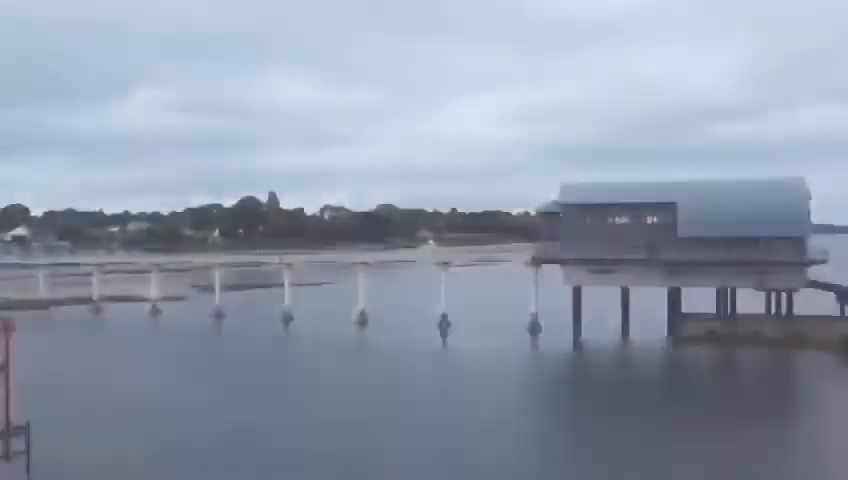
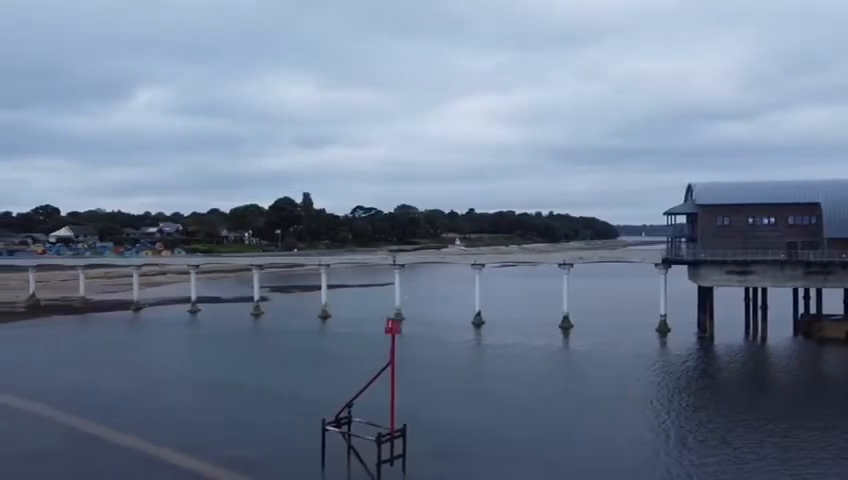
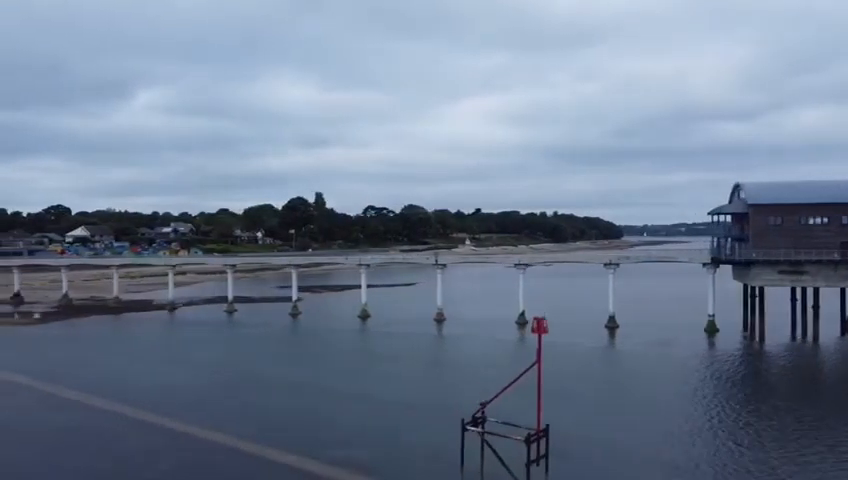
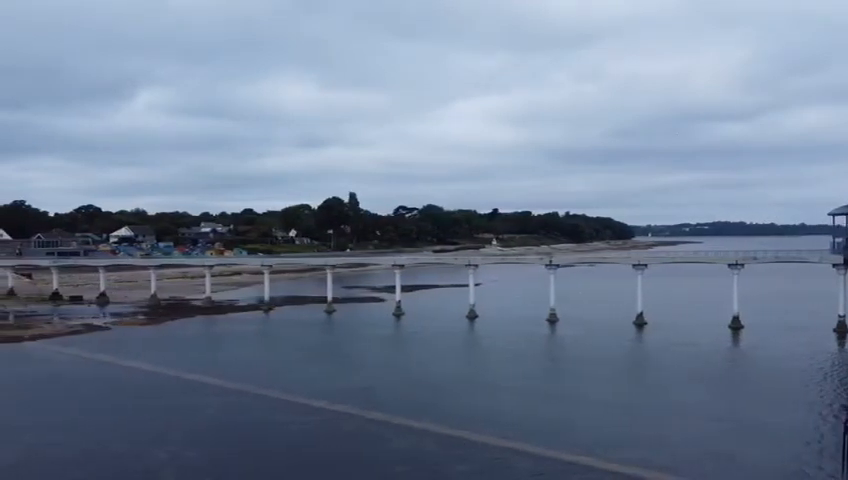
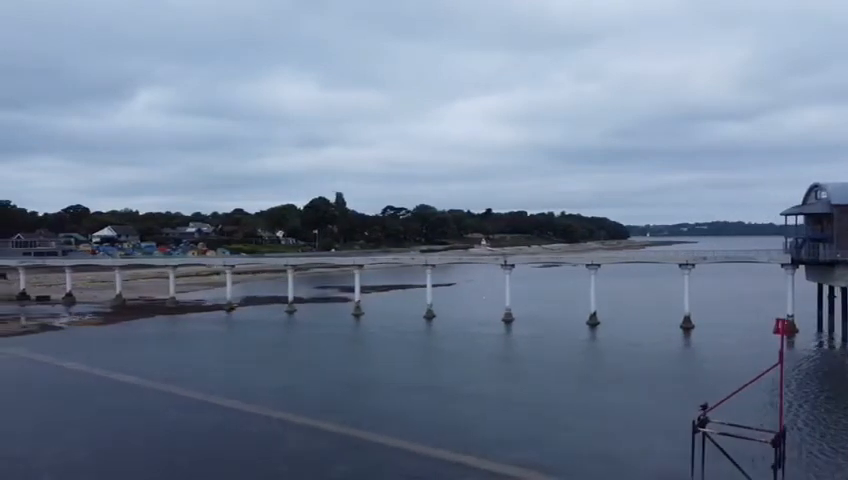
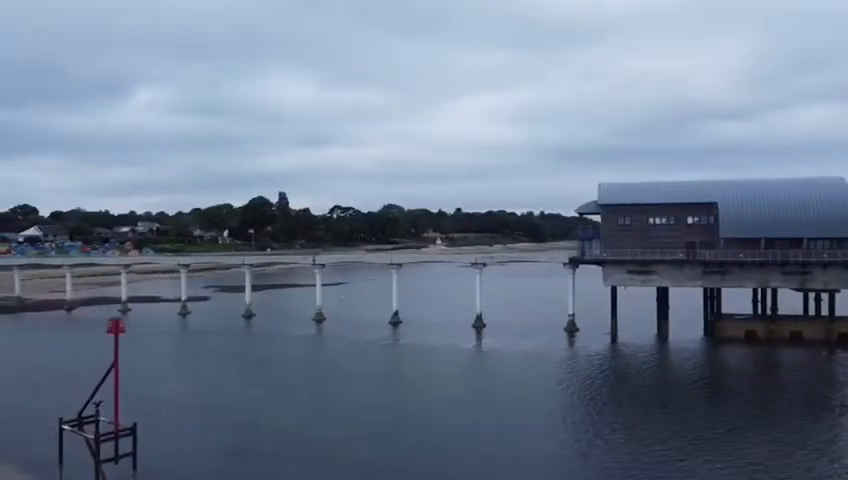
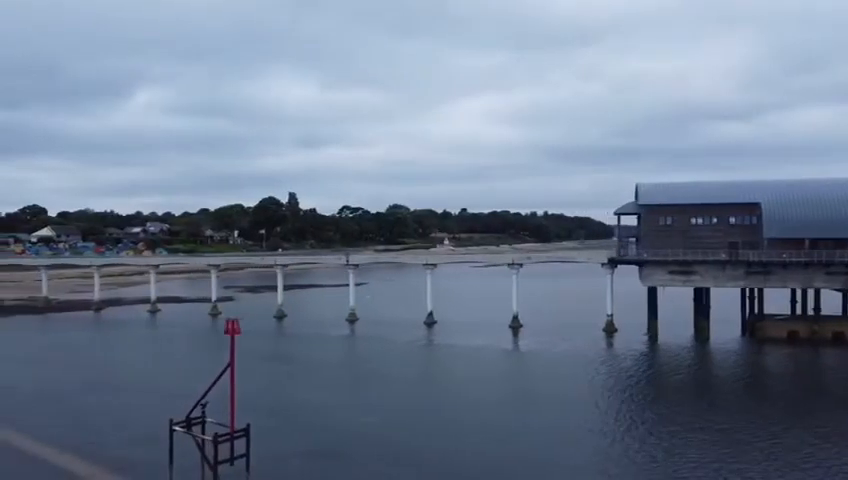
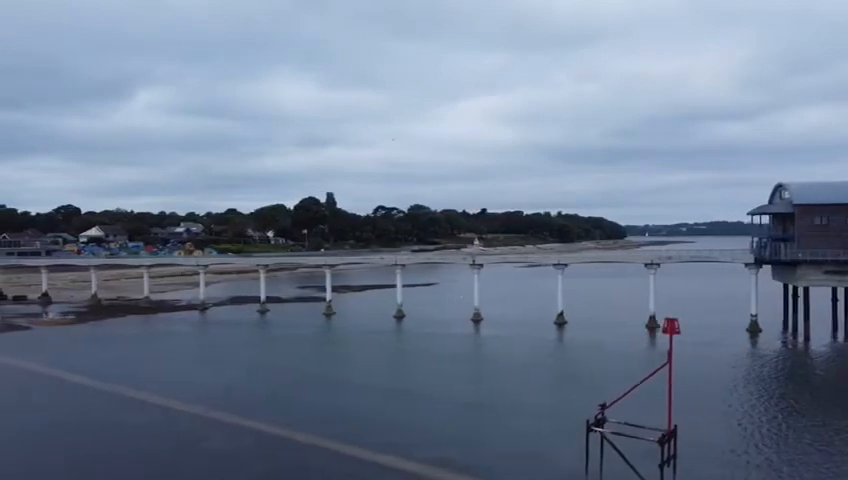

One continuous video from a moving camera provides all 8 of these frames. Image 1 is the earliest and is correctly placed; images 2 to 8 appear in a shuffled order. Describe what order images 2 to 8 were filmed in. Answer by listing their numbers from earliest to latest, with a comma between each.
6, 7, 2, 3, 8, 5, 4
